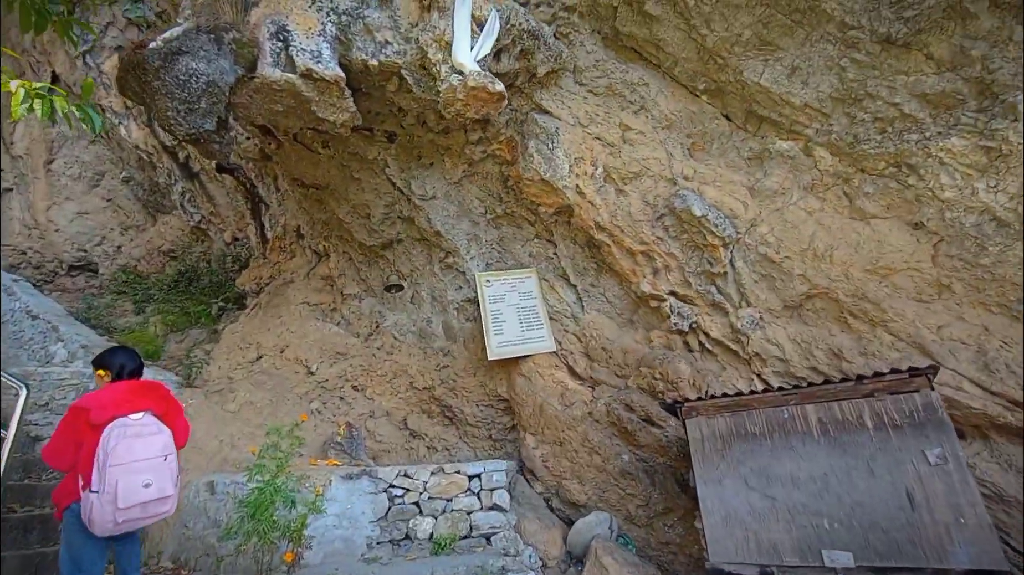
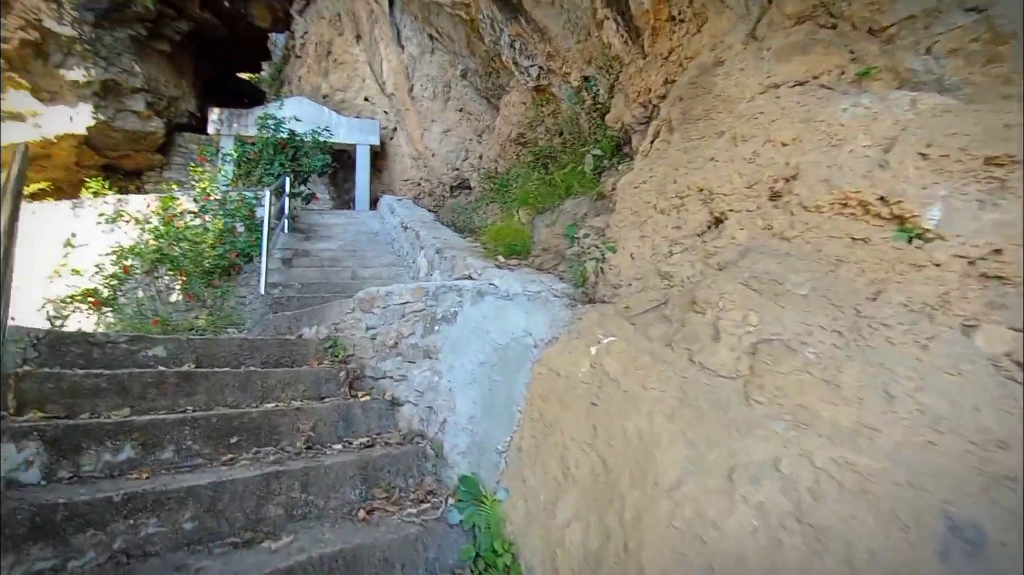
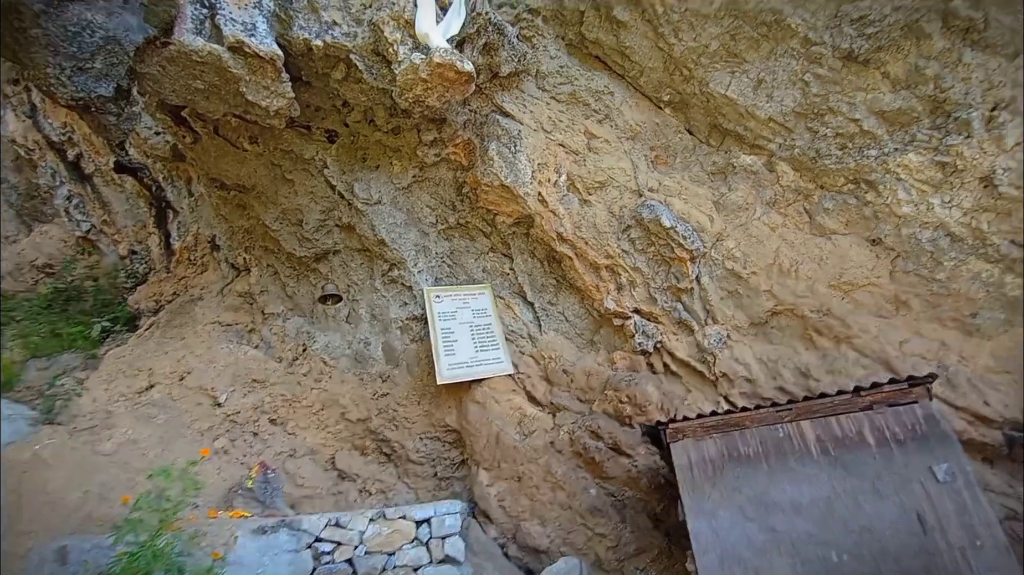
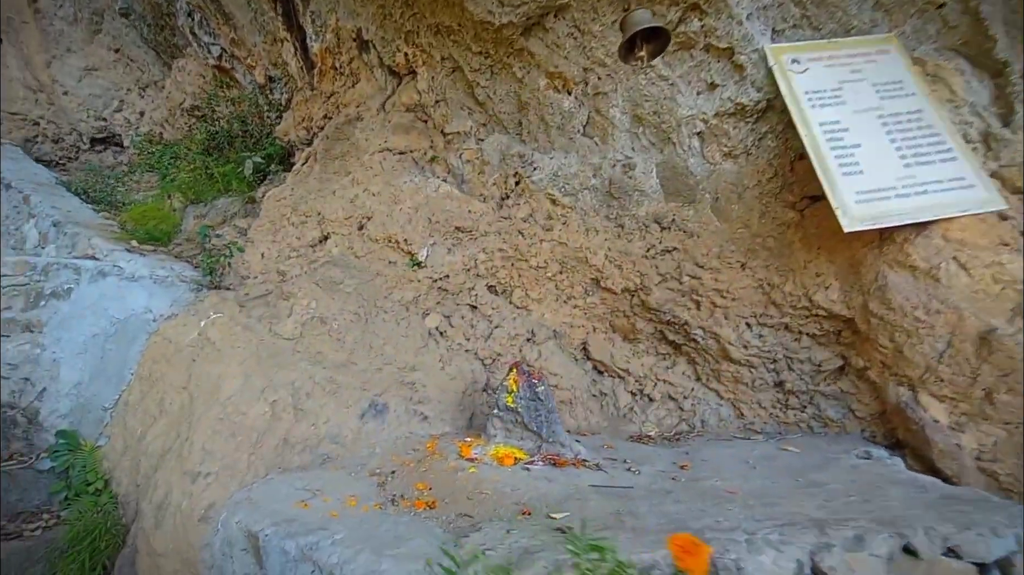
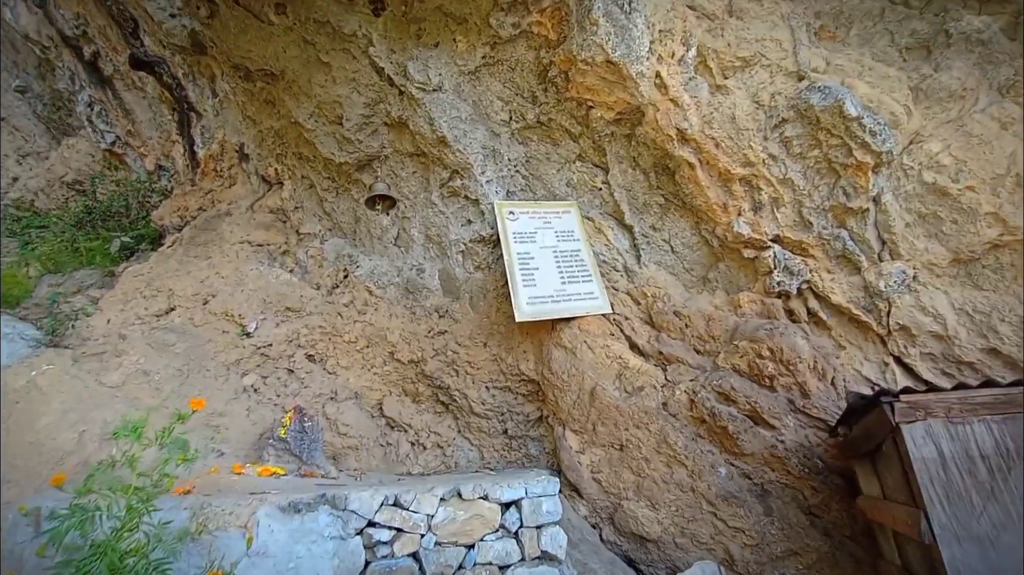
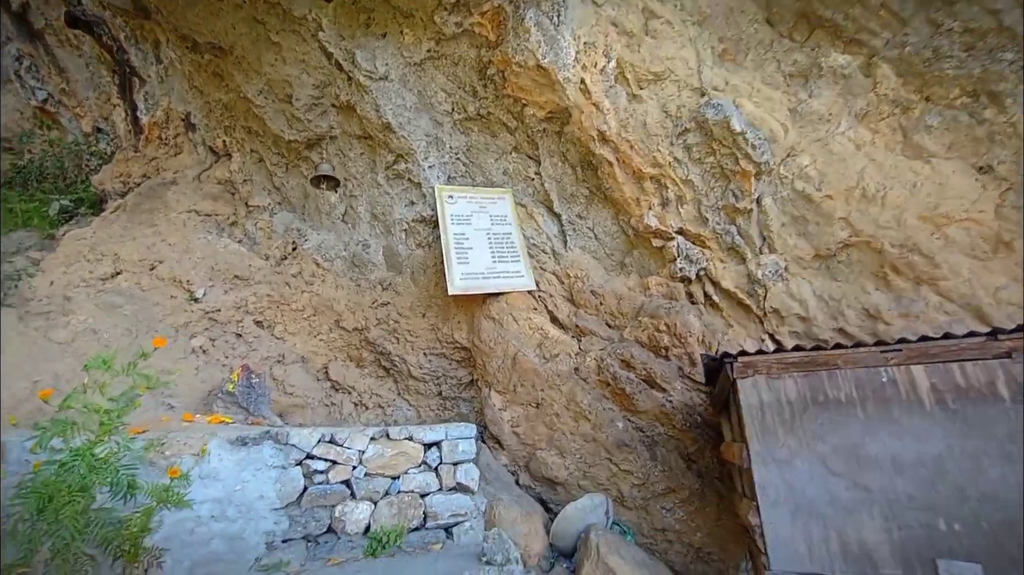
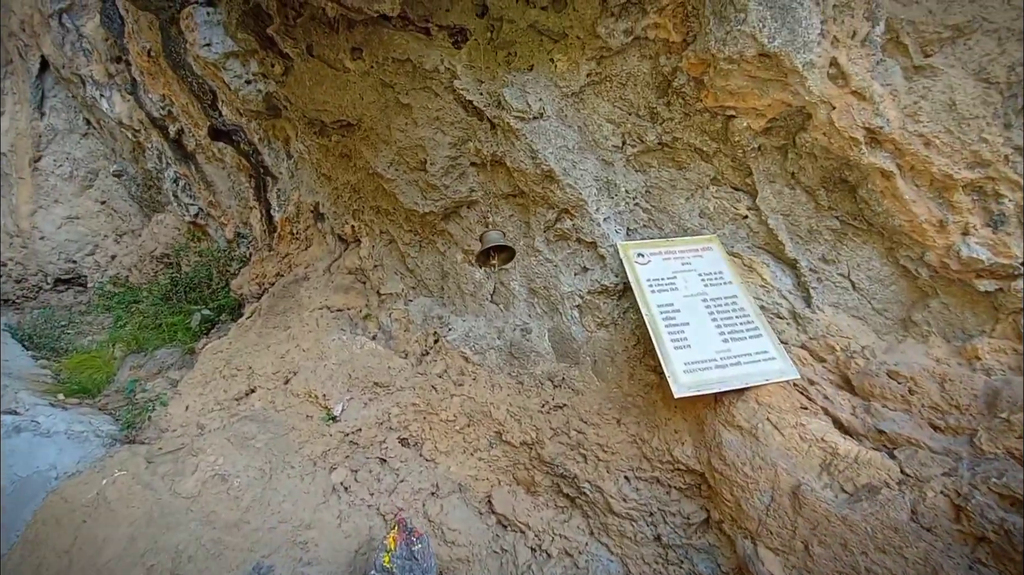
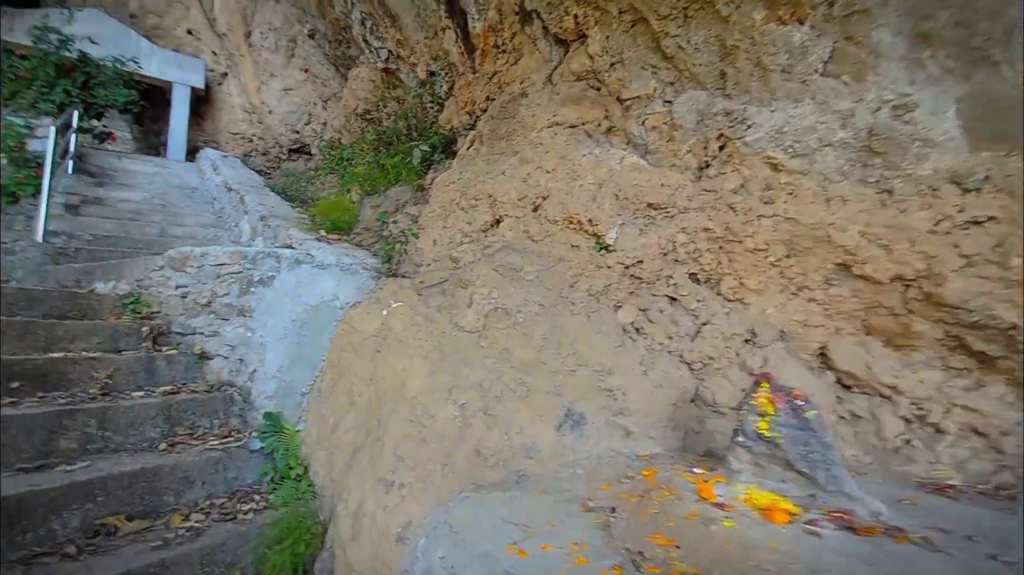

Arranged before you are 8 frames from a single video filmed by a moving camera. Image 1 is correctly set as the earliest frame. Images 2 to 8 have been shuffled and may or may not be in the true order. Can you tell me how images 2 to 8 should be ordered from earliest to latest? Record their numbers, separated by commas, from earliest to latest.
3, 6, 5, 7, 4, 8, 2
